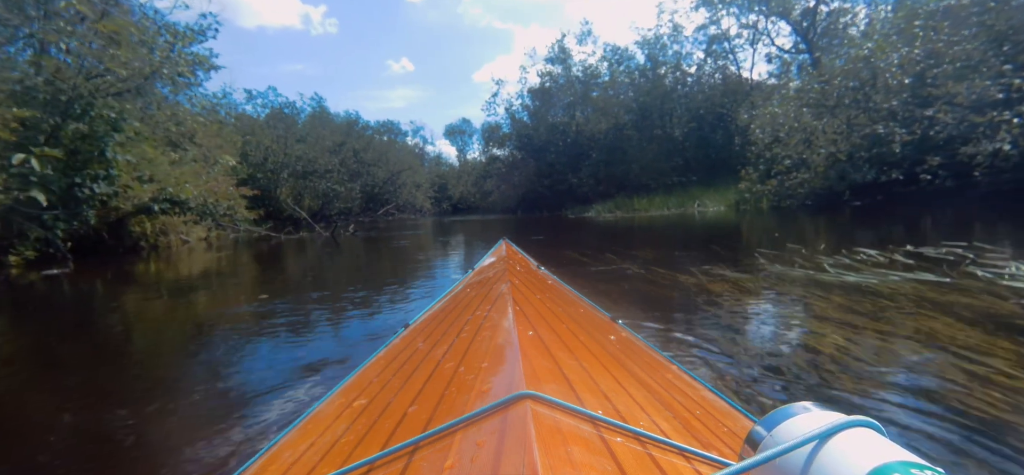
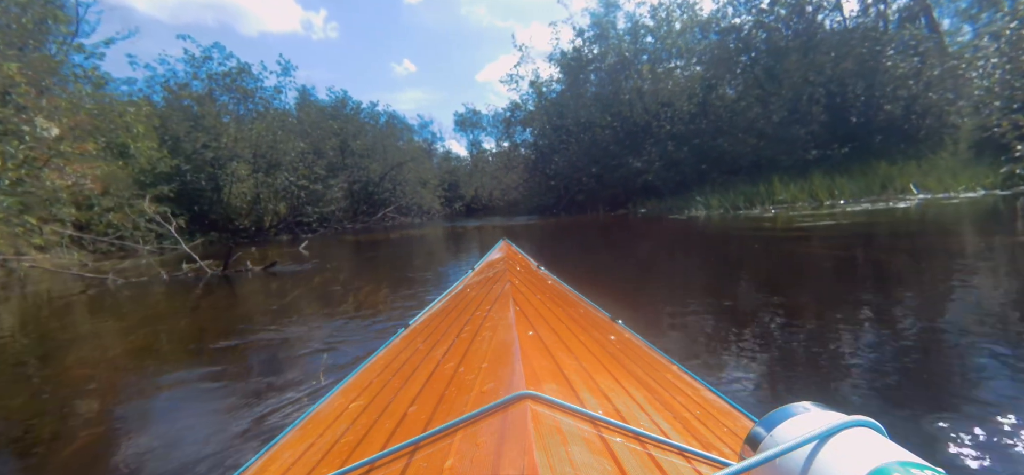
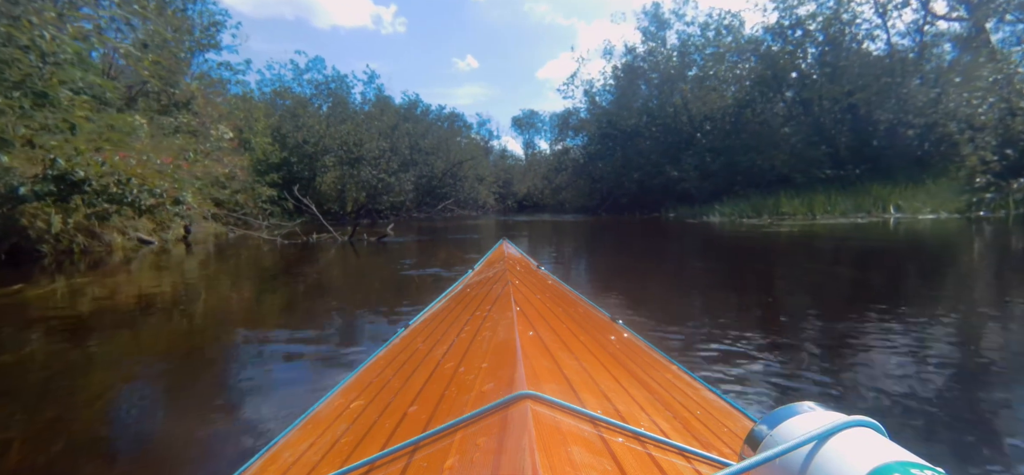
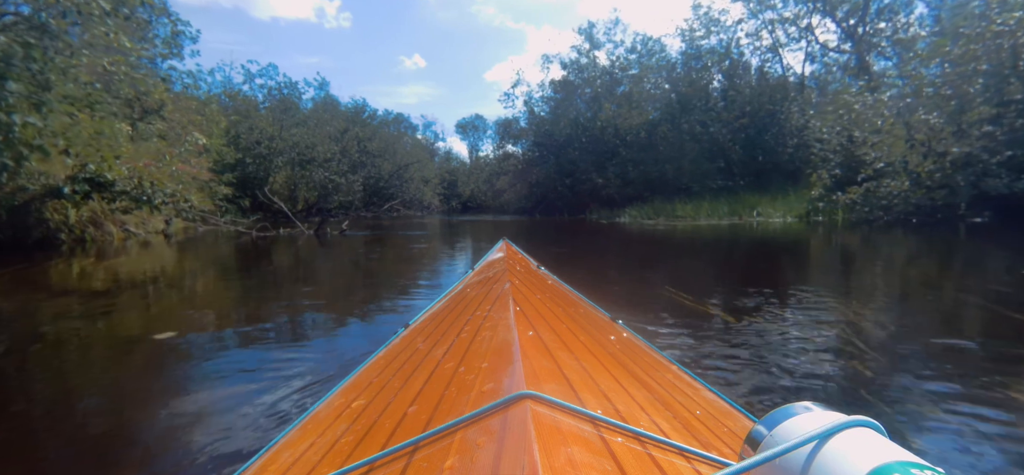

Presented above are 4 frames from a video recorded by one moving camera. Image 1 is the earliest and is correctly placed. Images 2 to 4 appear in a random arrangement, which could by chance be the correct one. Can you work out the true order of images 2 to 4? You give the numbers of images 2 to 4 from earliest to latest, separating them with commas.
4, 3, 2
